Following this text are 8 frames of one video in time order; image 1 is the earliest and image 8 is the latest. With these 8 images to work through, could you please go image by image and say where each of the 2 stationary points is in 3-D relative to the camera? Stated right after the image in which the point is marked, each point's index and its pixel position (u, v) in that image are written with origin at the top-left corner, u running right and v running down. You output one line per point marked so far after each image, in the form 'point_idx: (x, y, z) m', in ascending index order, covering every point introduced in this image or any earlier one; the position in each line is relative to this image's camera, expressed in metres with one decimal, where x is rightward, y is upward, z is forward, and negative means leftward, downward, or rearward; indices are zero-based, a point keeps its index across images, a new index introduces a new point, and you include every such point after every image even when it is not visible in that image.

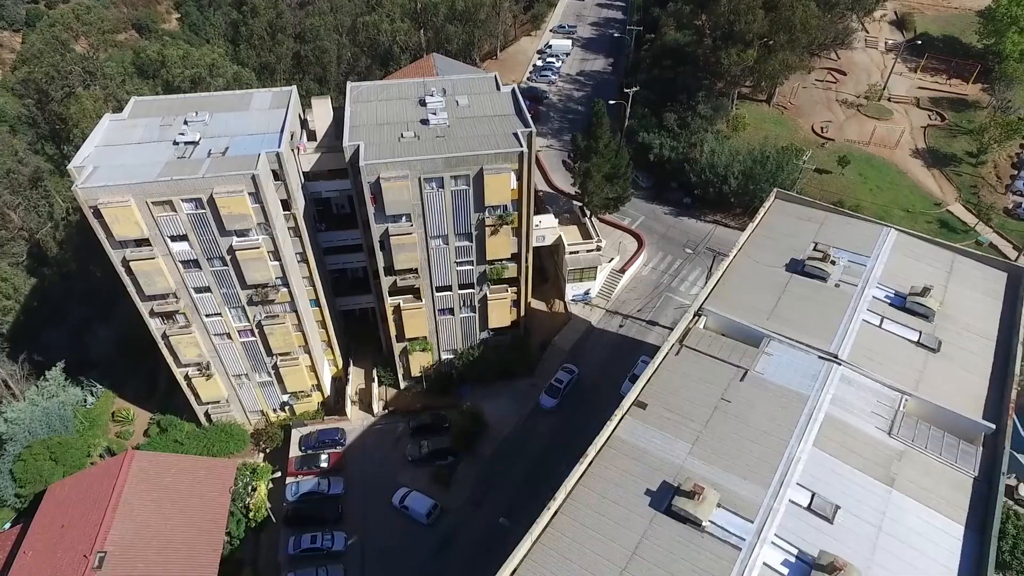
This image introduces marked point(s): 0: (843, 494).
0: (+9.3, -5.7, +17.1) m
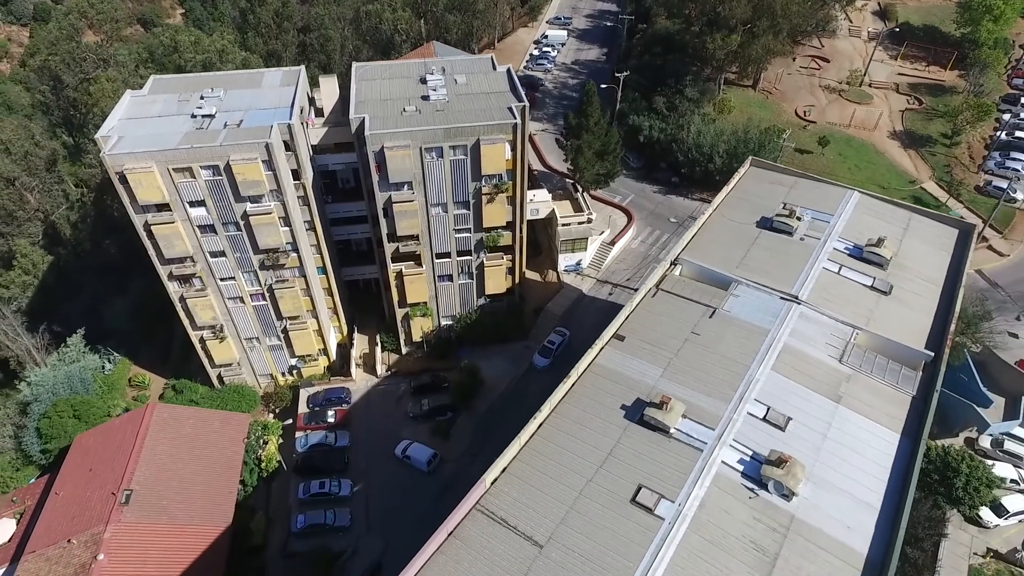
0: (+9.0, -3.8, +19.3) m
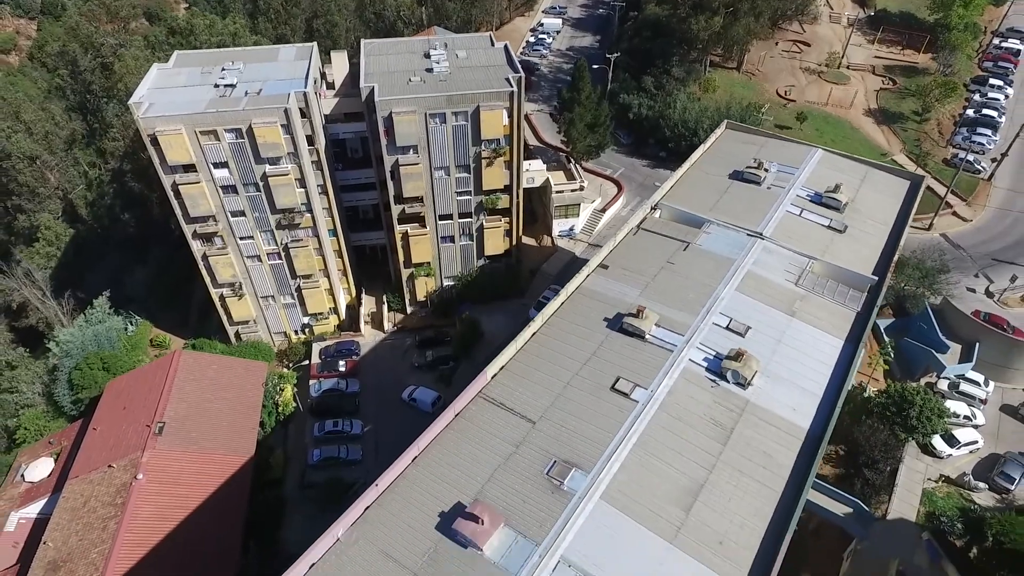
0: (+8.9, -1.1, +22.3) m
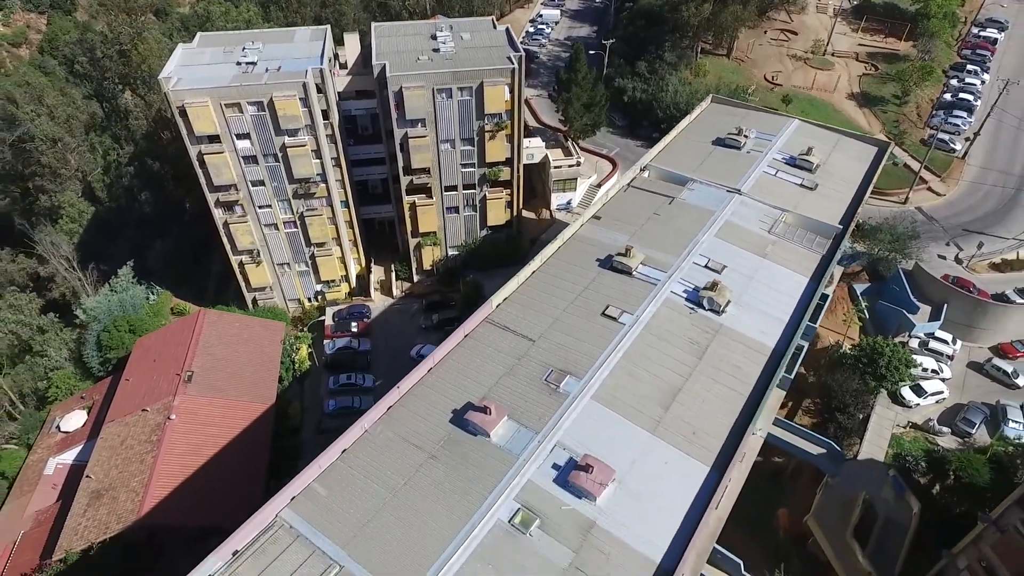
0: (+9.0, +1.2, +25.1) m
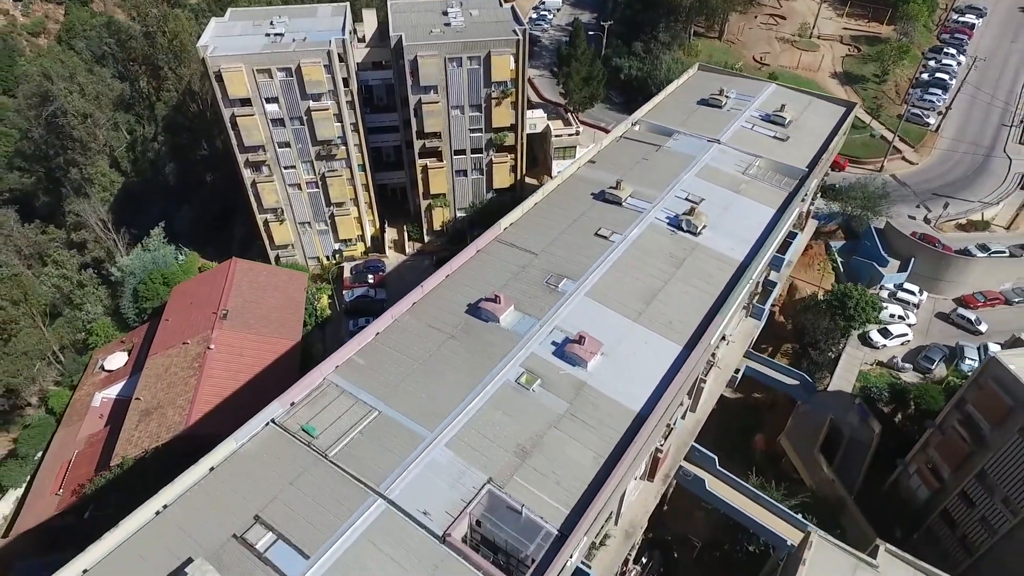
0: (+9.2, +4.4, +28.8) m
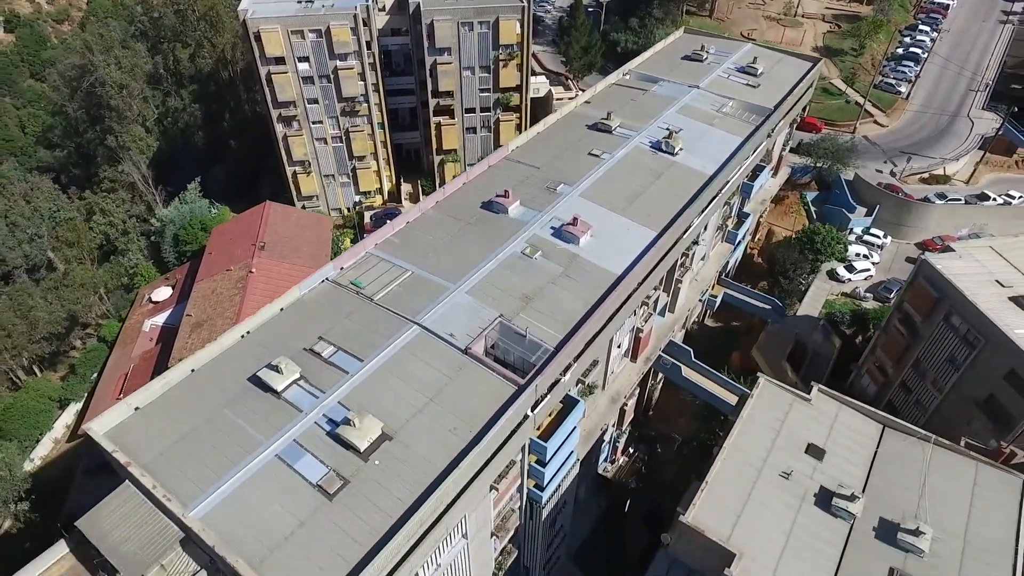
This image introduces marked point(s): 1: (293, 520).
0: (+9.6, +8.9, +33.6) m
1: (-6.1, -6.4, +16.9) m
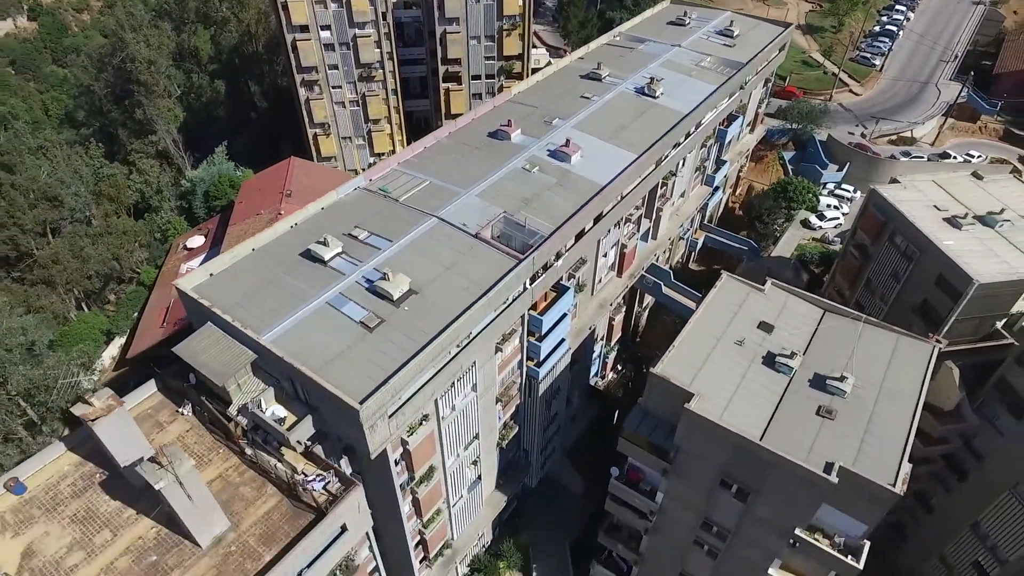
0: (+9.7, +13.3, +38.3) m
1: (-6.0, -2.0, +21.7) m
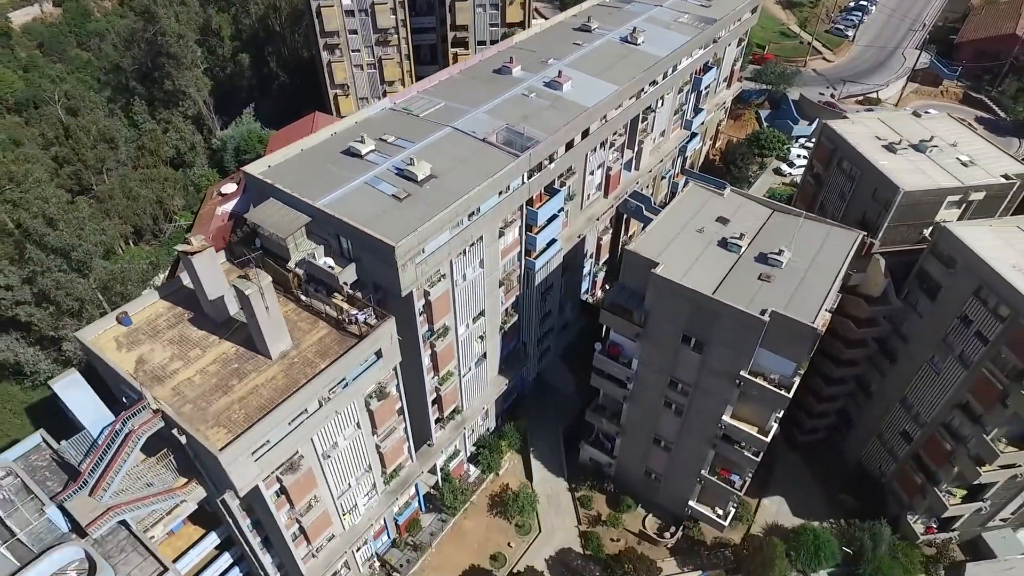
0: (+9.8, +18.8, +44.1) m
1: (-6.0, +3.5, +27.6) m
